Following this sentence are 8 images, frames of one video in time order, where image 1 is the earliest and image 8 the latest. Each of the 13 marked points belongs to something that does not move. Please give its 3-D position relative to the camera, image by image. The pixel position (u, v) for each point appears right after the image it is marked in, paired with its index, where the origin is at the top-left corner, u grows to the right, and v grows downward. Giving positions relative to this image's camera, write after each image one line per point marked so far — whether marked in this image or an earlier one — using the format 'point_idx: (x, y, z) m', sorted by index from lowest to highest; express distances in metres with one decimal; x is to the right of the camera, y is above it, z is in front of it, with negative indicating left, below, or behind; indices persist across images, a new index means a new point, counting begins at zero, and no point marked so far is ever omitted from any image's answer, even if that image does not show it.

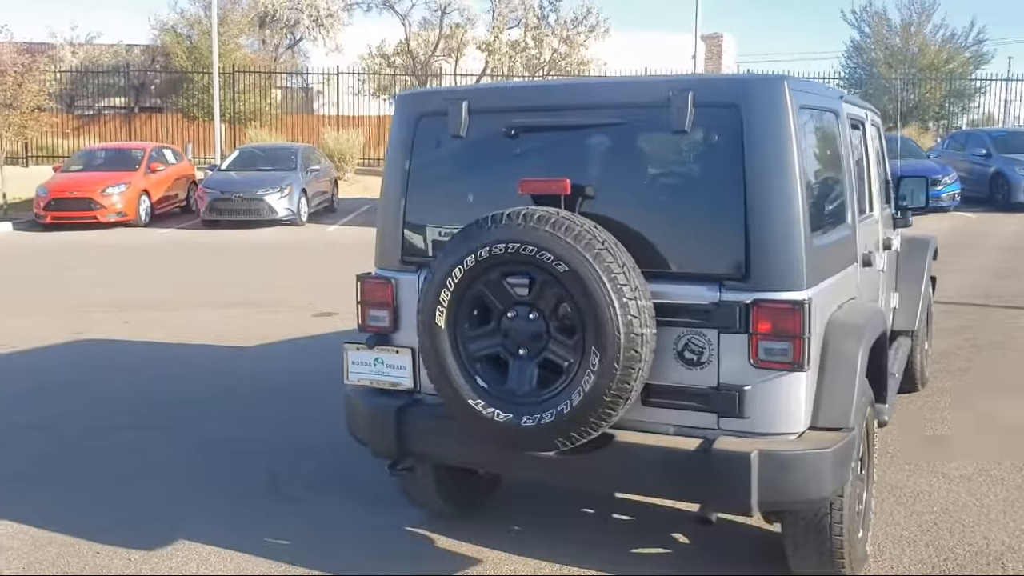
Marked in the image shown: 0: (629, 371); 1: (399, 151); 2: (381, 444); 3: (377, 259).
0: (+0.4, -0.3, +3.7) m
1: (-0.5, +0.6, +4.6) m
2: (-0.6, -0.7, +4.5) m
3: (-0.6, +0.1, +4.7) m
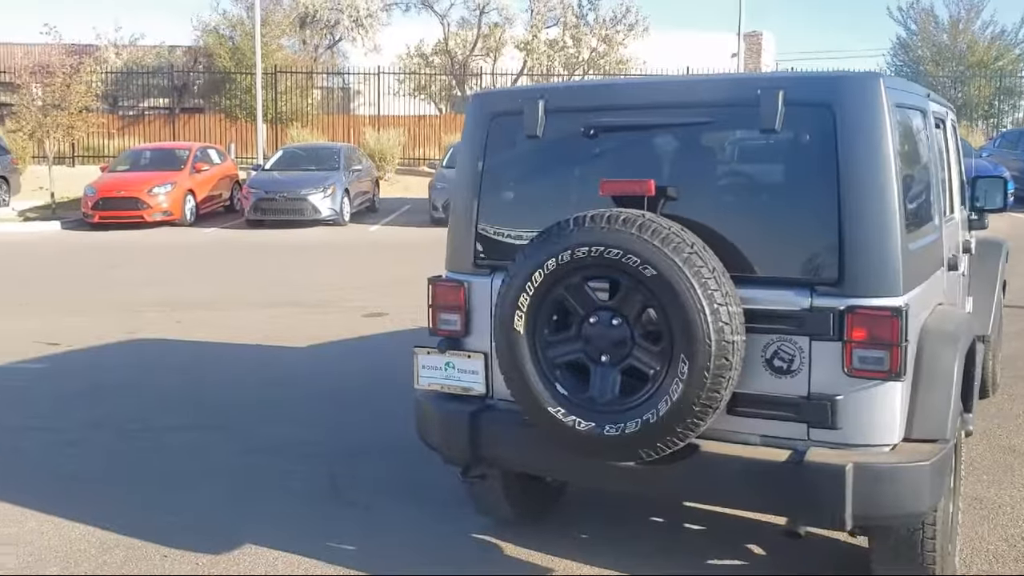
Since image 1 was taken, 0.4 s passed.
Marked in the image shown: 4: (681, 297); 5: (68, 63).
0: (+0.7, -0.3, +3.6) m
1: (-0.2, +0.6, +4.5) m
2: (-0.2, -0.7, +4.4) m
3: (-0.3, +0.1, +4.6) m
4: (+0.6, 0.0, +3.6) m
5: (-8.4, +4.2, +19.5) m
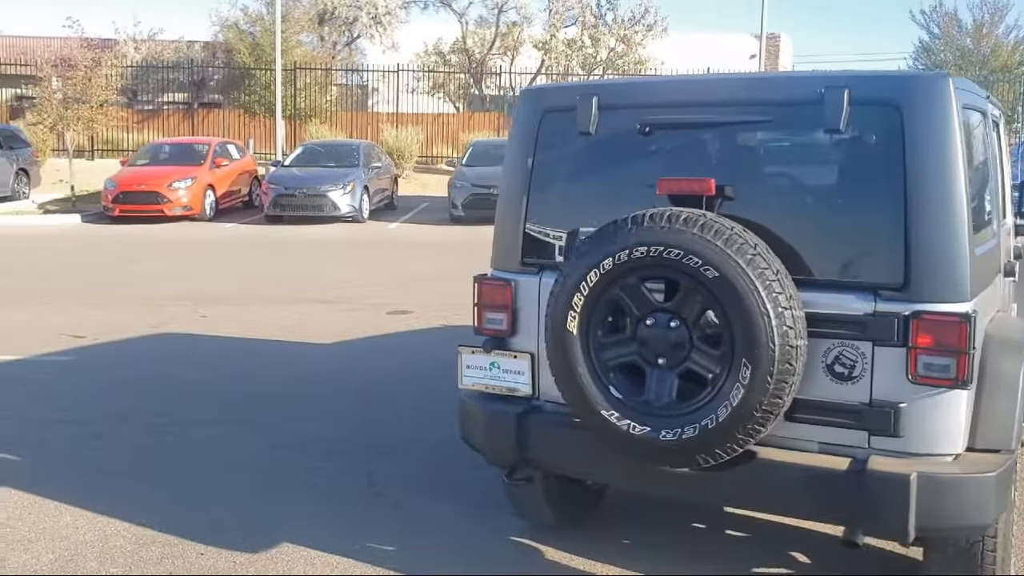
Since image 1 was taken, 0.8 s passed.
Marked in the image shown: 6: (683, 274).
0: (+0.9, -0.3, +3.5) m
1: (0.0, +0.6, +4.4) m
2: (-0.1, -0.7, +4.4) m
3: (-0.1, +0.1, +4.5) m
4: (+0.8, 0.0, +3.5) m
5: (-7.9, +4.3, +19.5) m
6: (+0.6, 0.0, +3.6) m
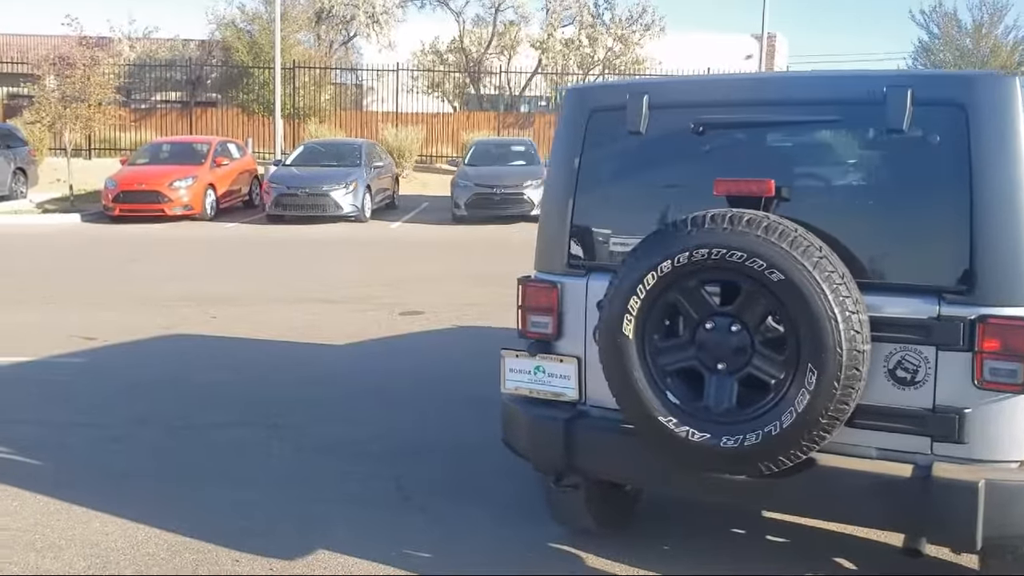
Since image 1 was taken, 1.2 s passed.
0: (+1.1, -0.3, +3.4) m
1: (+0.2, +0.6, +4.3) m
2: (+0.1, -0.7, +4.3) m
3: (+0.1, +0.1, +4.4) m
4: (+1.0, -0.1, +3.4) m
5: (-7.9, +4.3, +19.3) m
6: (+0.8, 0.0, +3.5) m
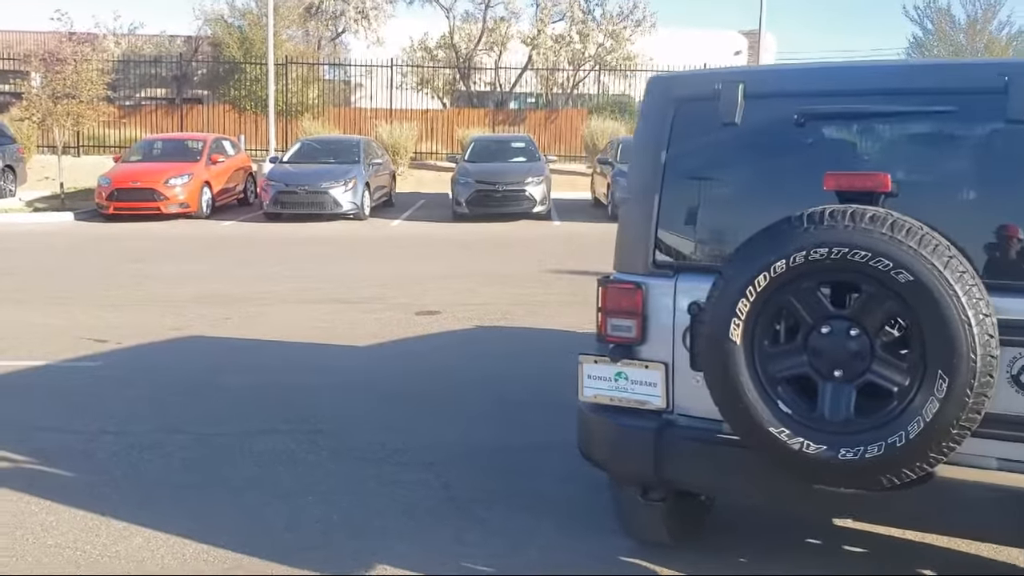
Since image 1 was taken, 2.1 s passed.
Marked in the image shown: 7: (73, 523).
0: (+1.4, -0.3, +3.2) m
1: (+0.5, +0.6, +4.1) m
2: (+0.5, -0.7, +4.0) m
3: (+0.4, +0.1, +4.2) m
4: (+1.3, -0.1, +3.2) m
5: (-7.8, +4.3, +19.0) m
6: (+1.1, 0.0, +3.3) m
7: (-2.2, -1.2, +5.2) m
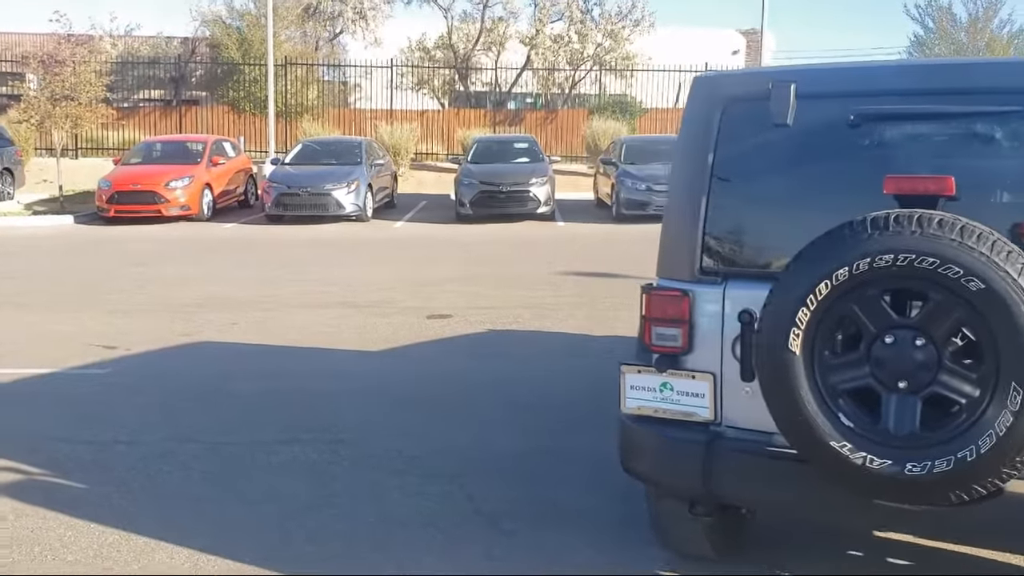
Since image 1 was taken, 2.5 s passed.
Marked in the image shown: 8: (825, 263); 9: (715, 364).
0: (+1.6, -0.4, +3.1) m
1: (+0.7, +0.5, +3.9) m
2: (+0.6, -0.7, +3.9) m
3: (+0.6, +0.1, +4.0) m
4: (+1.5, -0.1, +3.0) m
5: (-7.7, +4.3, +18.8) m
6: (+1.3, 0.0, +3.1) m
7: (-2.0, -1.2, +5.0) m
8: (+1.0, +0.1, +3.3) m
9: (+0.8, -0.3, +3.8) m
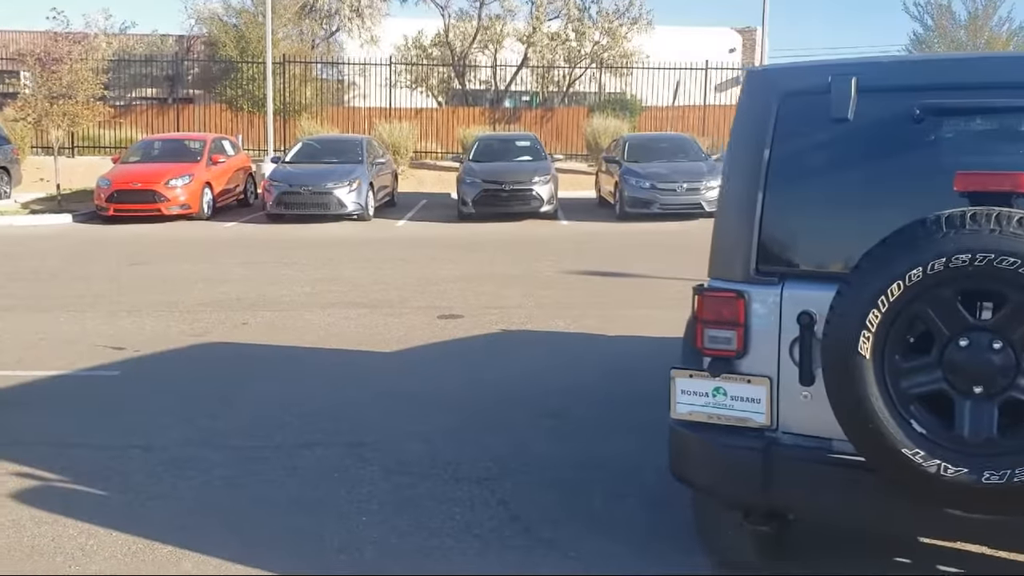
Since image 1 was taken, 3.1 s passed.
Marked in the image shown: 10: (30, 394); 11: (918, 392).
0: (+1.8, -0.4, +2.9) m
1: (+0.9, +0.5, +3.8) m
2: (+0.8, -0.7, +3.8) m
3: (+0.7, +0.1, +3.9) m
4: (+1.6, -0.1, +2.9) m
5: (-7.7, +4.3, +18.6) m
6: (+1.5, 0.0, +3.0) m
7: (-1.9, -1.2, +4.9) m
8: (+1.2, +0.1, +3.1) m
9: (+0.9, -0.3, +3.7) m
10: (-3.5, -0.8, +7.6) m
11: (+1.2, -0.3, +3.2) m
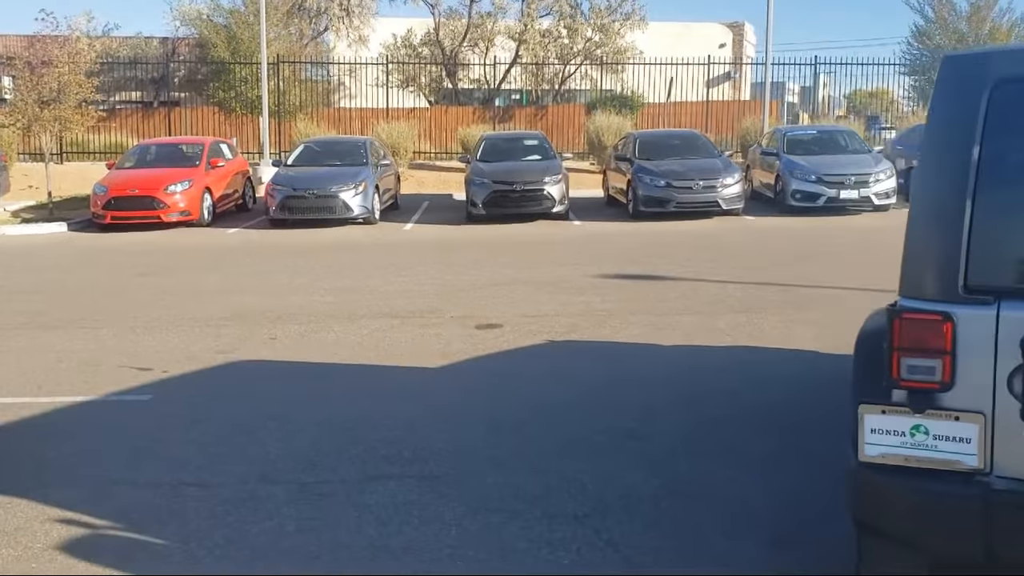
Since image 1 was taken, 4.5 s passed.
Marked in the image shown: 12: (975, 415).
0: (+2.3, -0.4, +2.4) m
1: (+1.4, +0.5, +3.3) m
2: (+1.3, -0.8, +3.2) m
3: (+1.3, 0.0, +3.4) m
4: (+2.2, -0.1, +2.4) m
5: (-7.5, +4.1, +17.9) m
6: (+2.0, -0.1, +2.5) m
7: (-1.3, -1.3, +4.3) m
8: (+1.7, 0.0, +2.6) m
9: (+1.4, -0.3, +3.2) m
10: (-3.1, -0.9, +7.0) m
11: (+1.8, -0.4, +2.7) m
12: (+1.4, -0.4, +3.2) m
